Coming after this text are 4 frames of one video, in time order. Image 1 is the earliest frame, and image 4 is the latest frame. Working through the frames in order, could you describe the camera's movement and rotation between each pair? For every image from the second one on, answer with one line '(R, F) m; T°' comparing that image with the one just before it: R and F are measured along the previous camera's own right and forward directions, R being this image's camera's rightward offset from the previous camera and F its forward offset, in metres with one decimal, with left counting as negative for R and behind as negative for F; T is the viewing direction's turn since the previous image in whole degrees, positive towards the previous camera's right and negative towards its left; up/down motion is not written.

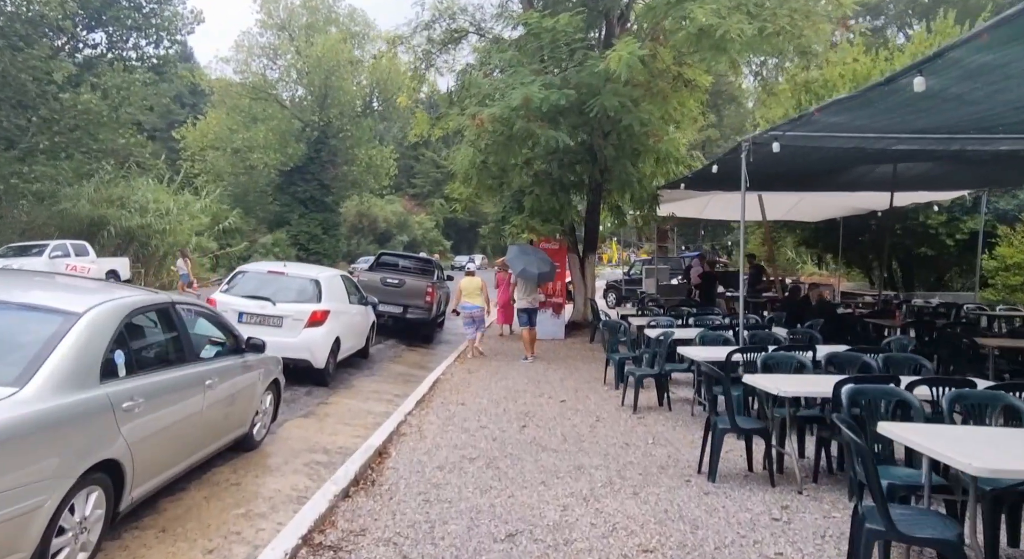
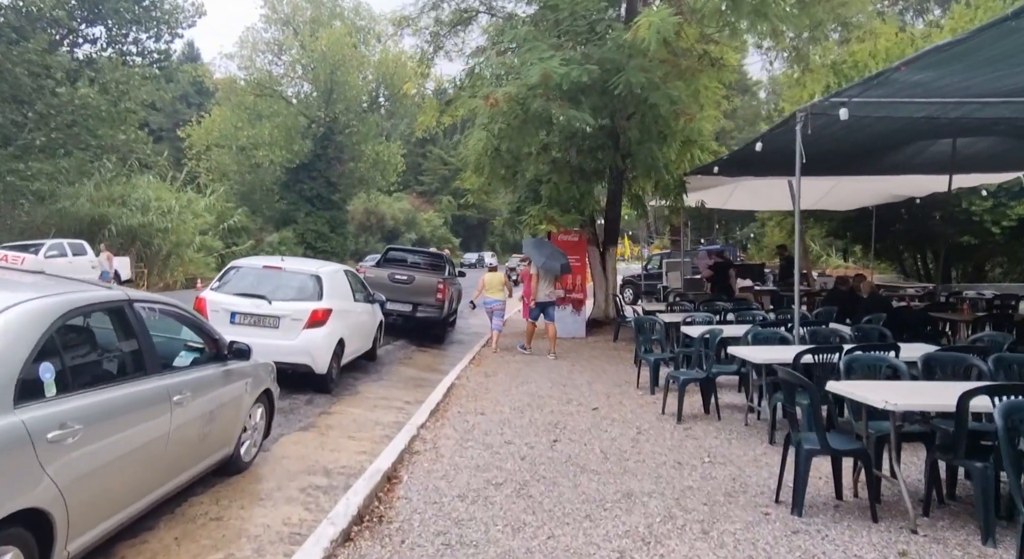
(-0.2, +1.1) m; -1°
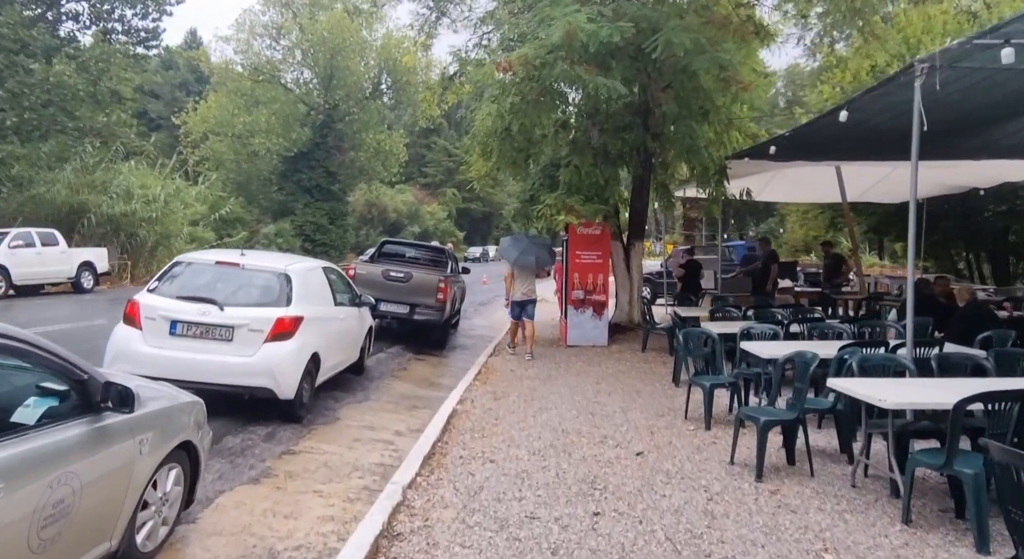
(-0.1, +2.0) m; 0°
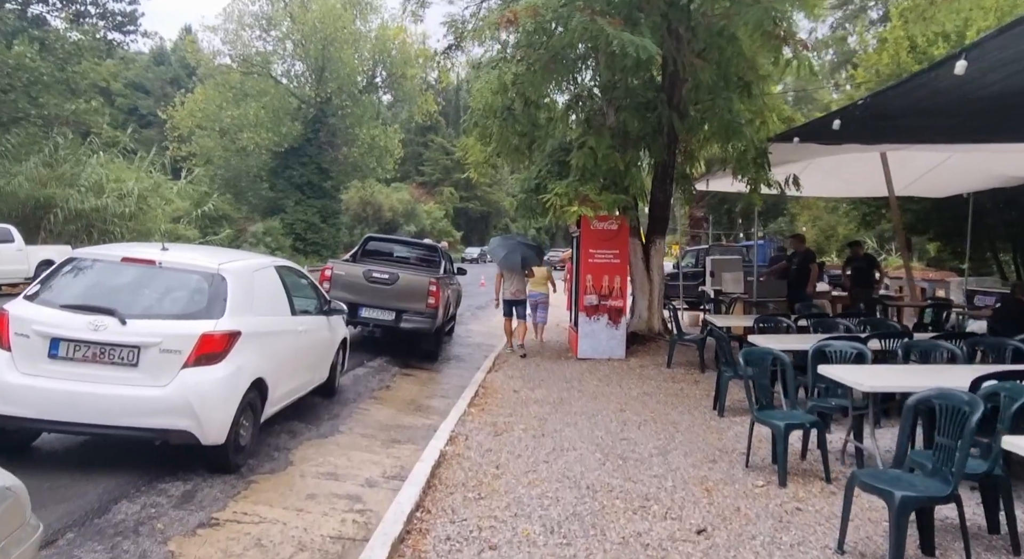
(-0.1, +1.9) m; 0°
